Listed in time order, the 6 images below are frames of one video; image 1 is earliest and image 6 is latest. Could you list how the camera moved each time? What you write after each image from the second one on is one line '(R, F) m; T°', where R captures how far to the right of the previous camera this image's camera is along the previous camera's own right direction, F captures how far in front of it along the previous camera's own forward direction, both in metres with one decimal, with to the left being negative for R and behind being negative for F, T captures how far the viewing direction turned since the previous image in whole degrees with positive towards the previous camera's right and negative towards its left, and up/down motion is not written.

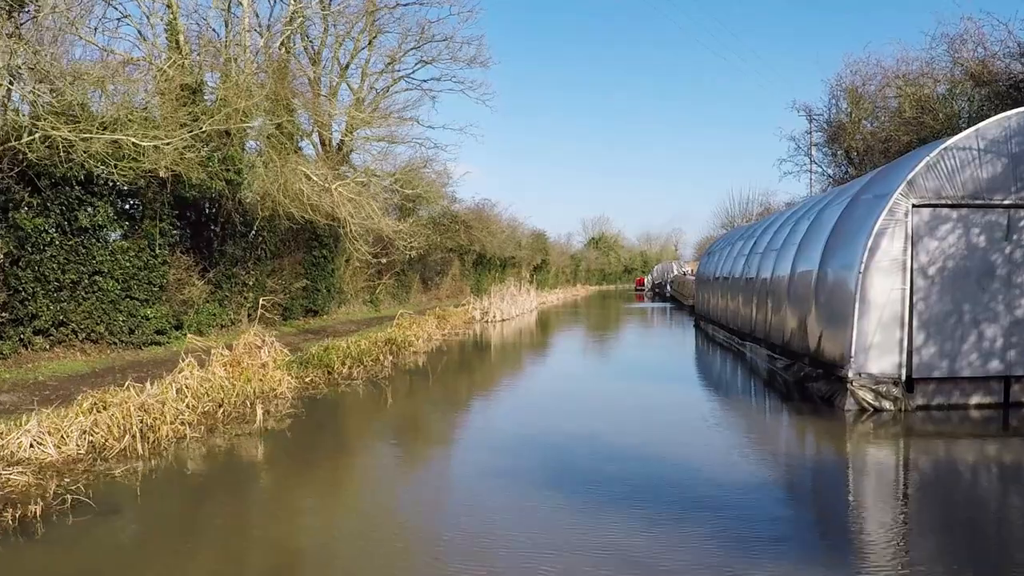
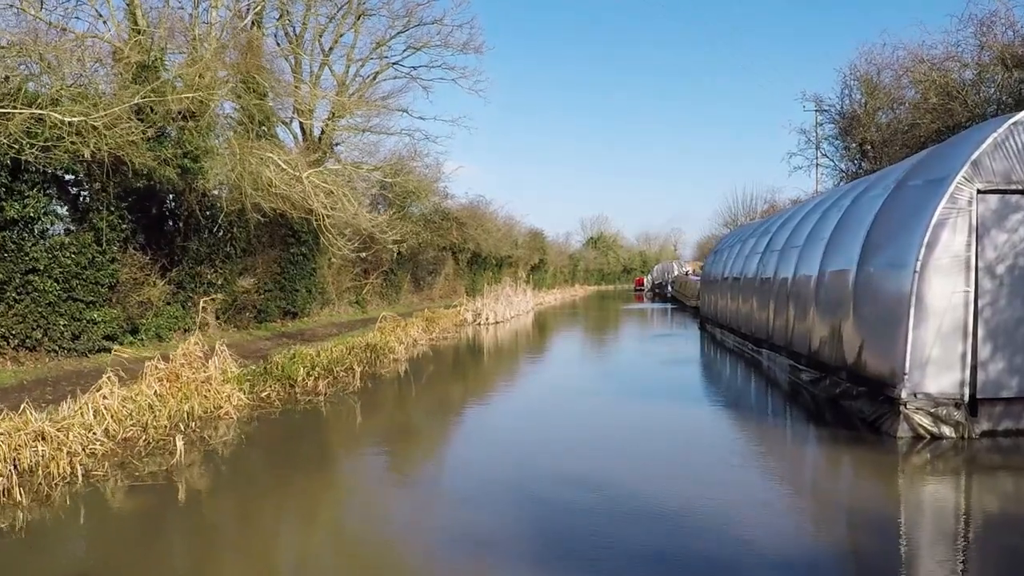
(+0.1, +1.2) m; 0°
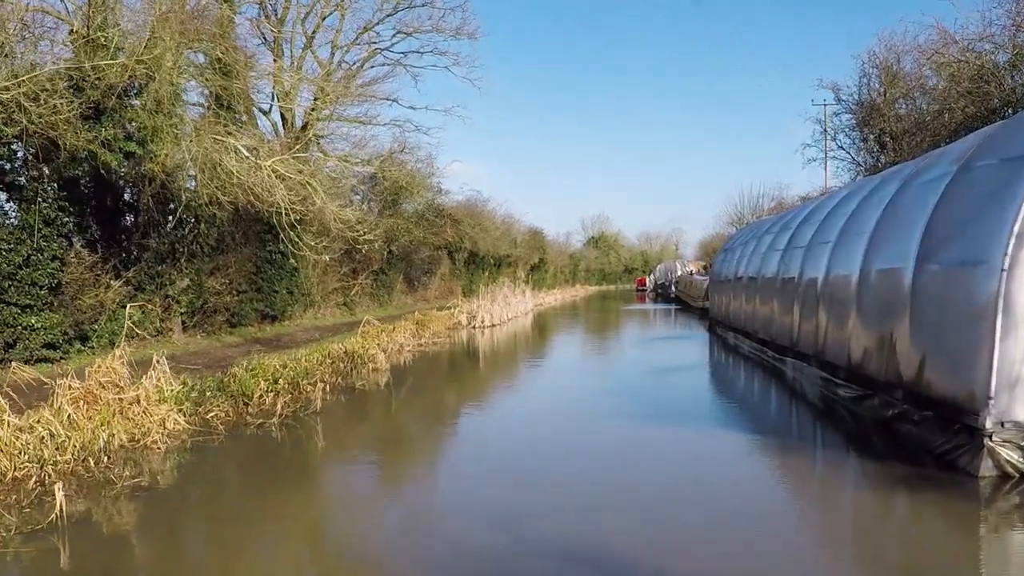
(+0.1, +1.1) m; 0°
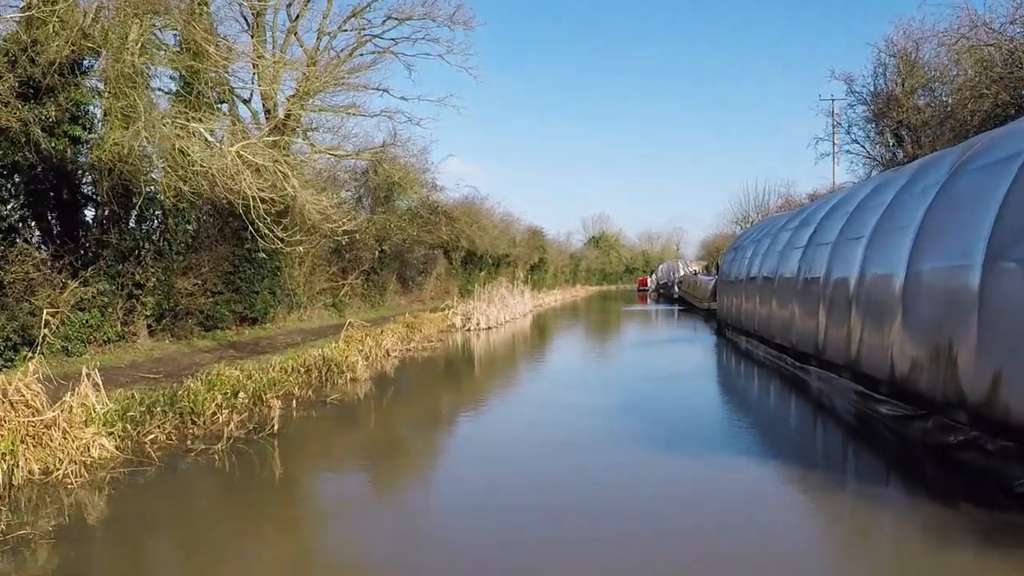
(+0.1, +0.9) m; 0°
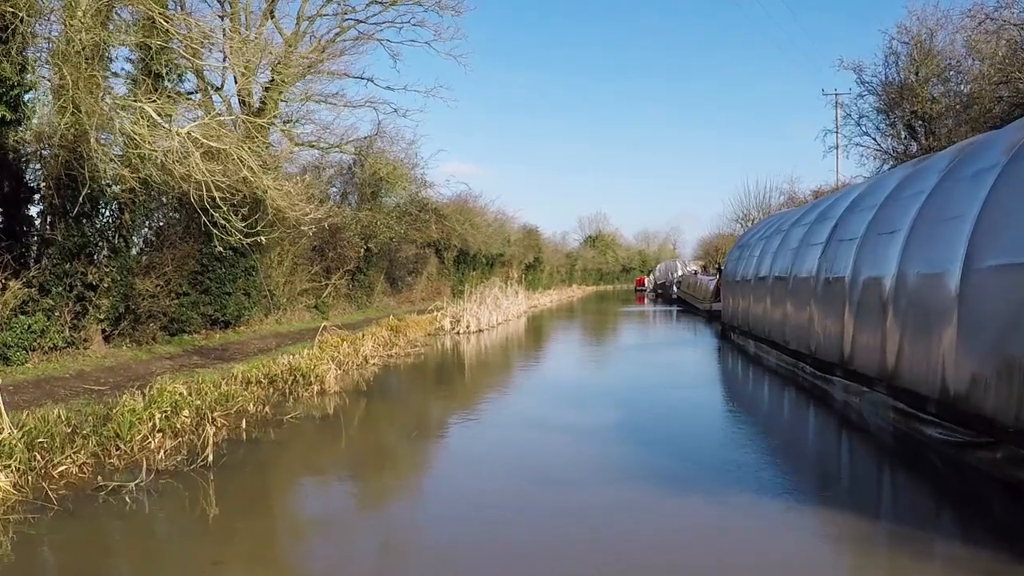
(+0.1, +0.9) m; 0°
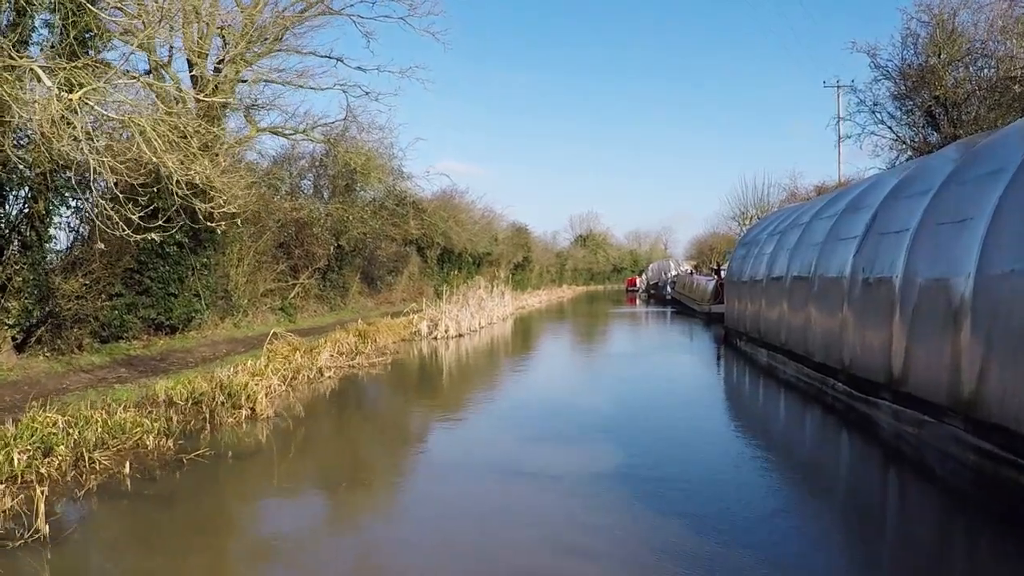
(+0.1, +1.4) m; +1°
